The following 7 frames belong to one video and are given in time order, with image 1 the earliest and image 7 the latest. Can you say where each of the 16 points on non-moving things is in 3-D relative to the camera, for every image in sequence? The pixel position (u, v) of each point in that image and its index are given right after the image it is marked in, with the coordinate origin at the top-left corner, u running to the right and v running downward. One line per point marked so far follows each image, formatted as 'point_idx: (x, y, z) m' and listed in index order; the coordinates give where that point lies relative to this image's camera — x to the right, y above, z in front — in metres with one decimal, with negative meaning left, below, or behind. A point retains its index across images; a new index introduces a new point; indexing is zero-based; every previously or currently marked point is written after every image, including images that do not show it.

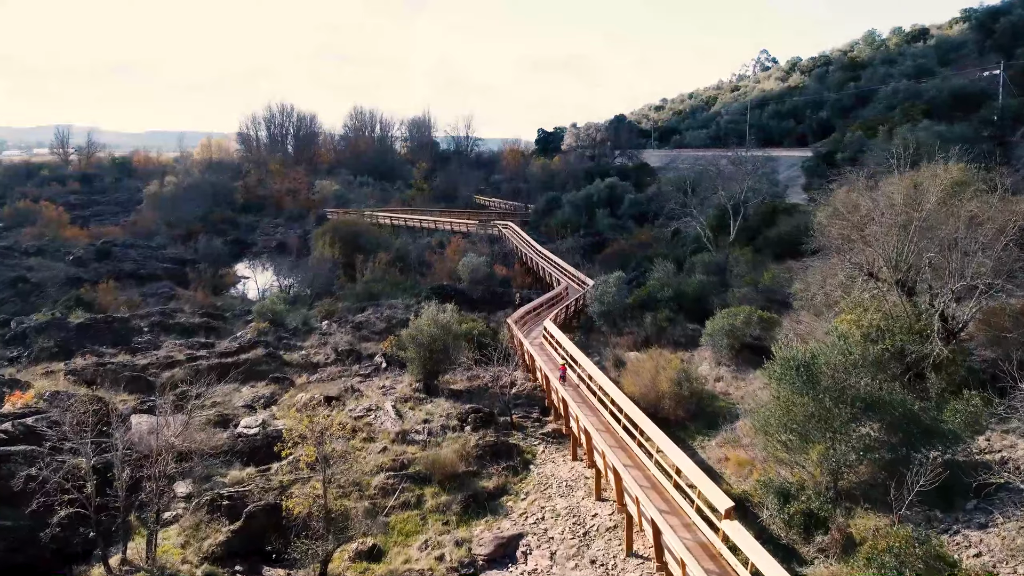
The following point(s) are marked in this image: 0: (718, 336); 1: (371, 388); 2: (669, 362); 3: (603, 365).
0: (+3.2, -0.8, +17.5) m
1: (-2.2, -1.6, +17.7) m
2: (+2.4, -1.1, +17.0) m
3: (+1.5, -1.3, +18.4) m
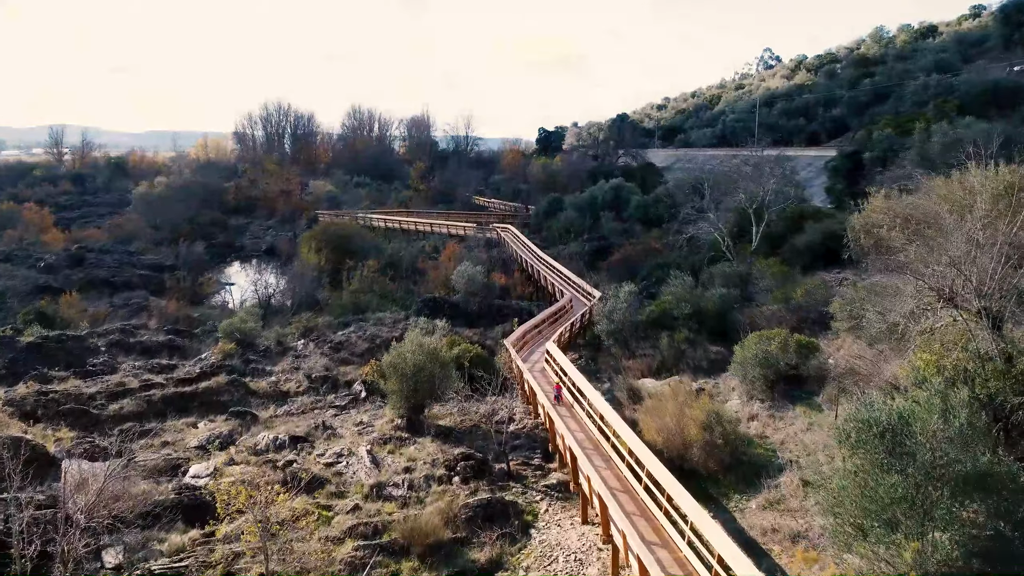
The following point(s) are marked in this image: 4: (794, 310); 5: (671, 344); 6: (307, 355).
0: (+3.2, -1.0, +15.1) m
1: (-2.2, -1.9, +15.3) m
2: (+2.4, -1.4, +14.6) m
3: (+1.4, -1.5, +15.9) m
4: (+4.5, -0.3, +18.0) m
5: (+2.6, -0.9, +18.4) m
6: (-3.5, -1.1, +19.2) m
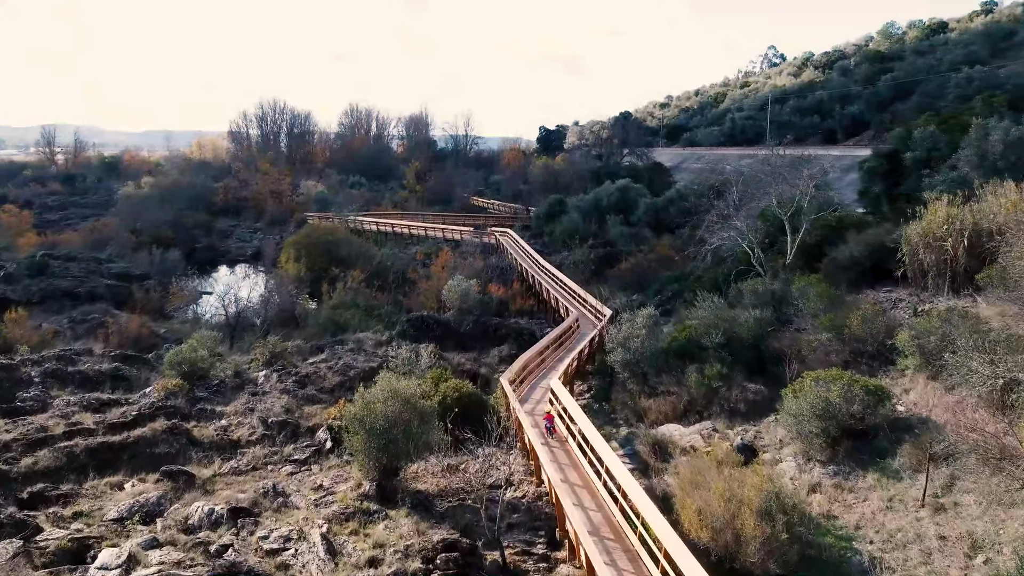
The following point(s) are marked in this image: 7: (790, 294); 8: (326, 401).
0: (+3.1, -1.4, +12.1) m
1: (-2.3, -2.2, +12.3) m
2: (+2.3, -1.8, +11.6) m
3: (+1.4, -1.9, +13.0) m
4: (+4.5, -0.7, +15.0) m
5: (+2.6, -1.2, +15.4) m
6: (-3.6, -1.5, +16.2) m
7: (+4.5, -0.1, +18.3) m
8: (-2.6, -1.6, +15.7) m
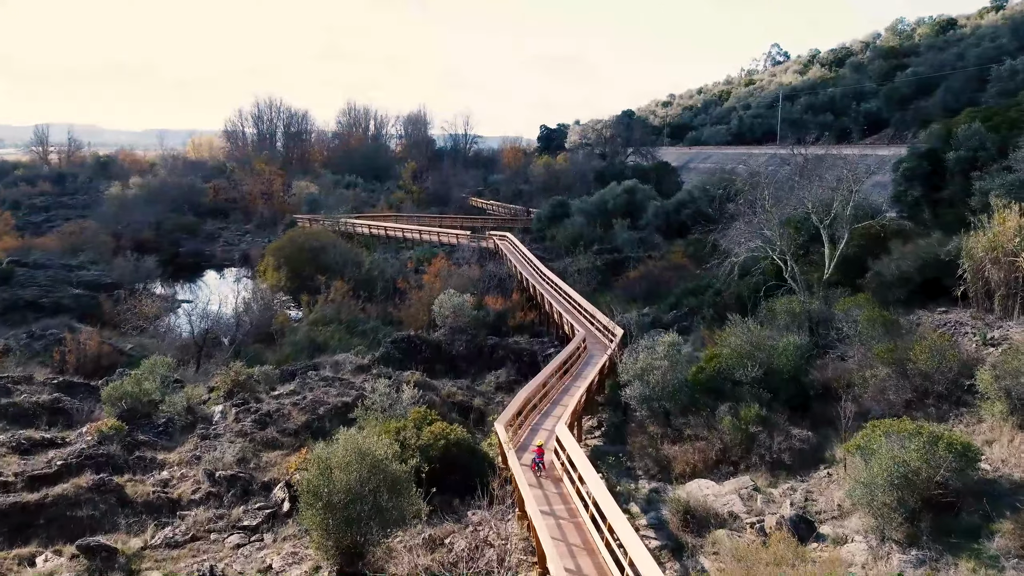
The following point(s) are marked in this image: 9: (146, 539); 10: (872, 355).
0: (+3.1, -1.7, +9.6) m
1: (-2.3, -2.5, +9.9) m
2: (+2.3, -2.1, +9.2) m
3: (+1.4, -2.2, +10.5) m
4: (+4.5, -1.0, +12.5) m
5: (+2.5, -1.5, +12.9) m
6: (-3.6, -1.8, +13.8) m
7: (+4.5, -0.4, +15.9) m
8: (-2.6, -1.9, +13.3) m
9: (-3.5, -2.4, +10.9) m
10: (+4.3, -0.8, +13.4) m
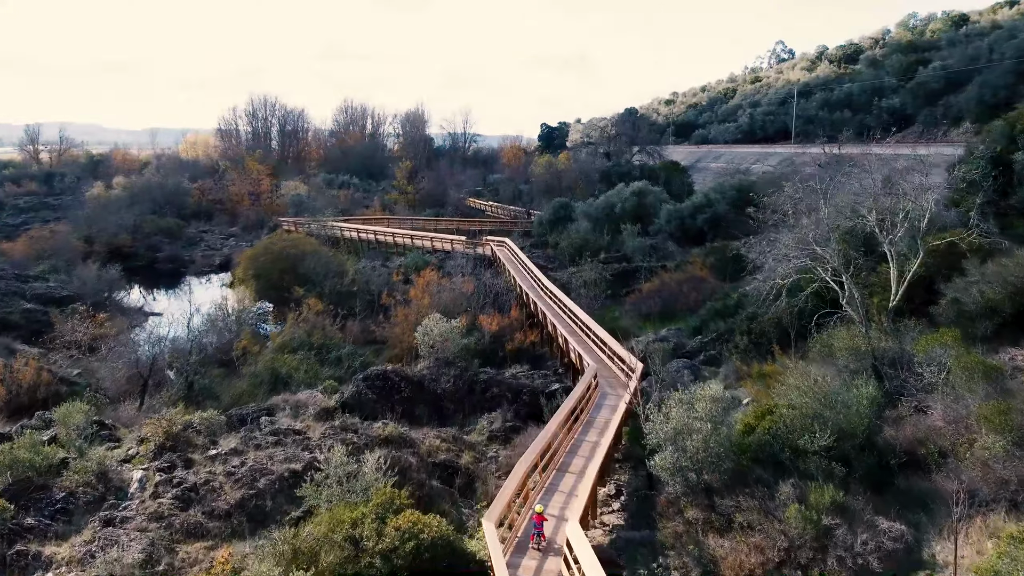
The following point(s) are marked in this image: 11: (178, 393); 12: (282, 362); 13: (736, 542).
0: (+3.1, -2.1, +6.5) m
1: (-2.3, -2.9, +6.8) m
2: (+2.3, -2.4, +6.1) m
3: (+1.3, -2.6, +7.4) m
4: (+4.4, -1.4, +9.4) m
5: (+2.5, -1.9, +9.9) m
6: (-3.6, -2.1, +10.7) m
7: (+4.5, -0.8, +12.8) m
8: (-2.7, -2.2, +10.2) m
9: (-3.6, -2.8, +7.8) m
10: (+4.3, -1.2, +10.3) m
11: (-5.3, -1.6, +17.9) m
12: (-3.8, -1.3, +18.7) m
13: (+1.9, -2.2, +9.6) m
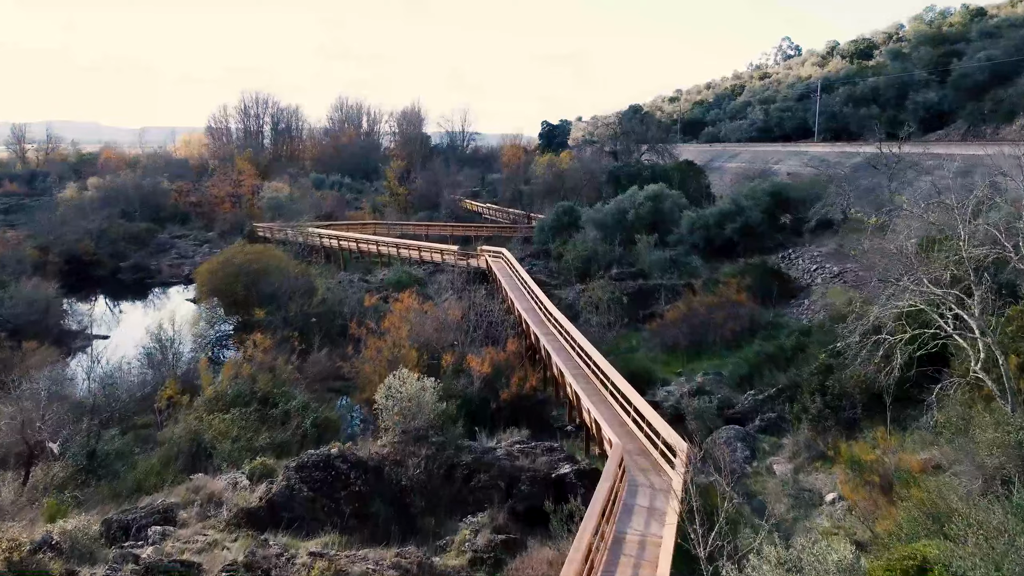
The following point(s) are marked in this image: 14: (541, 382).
0: (+3.0, -2.6, +2.3) m
1: (-2.4, -3.4, +2.6) m
2: (+2.2, -3.0, +1.9) m
3: (+1.3, -3.1, +3.2) m
4: (+4.3, -1.9, +5.2) m
5: (+2.4, -2.4, +5.6) m
6: (-3.7, -2.7, +6.5) m
7: (+4.4, -1.3, +8.5) m
8: (-2.7, -2.7, +5.9) m
9: (-3.6, -3.3, +3.6) m
10: (+4.2, -1.7, +6.1) m
11: (-5.4, -2.1, +13.7) m
12: (-3.9, -1.8, +14.4) m
13: (+1.8, -2.7, +5.3) m
14: (+0.4, -1.5, +18.1) m
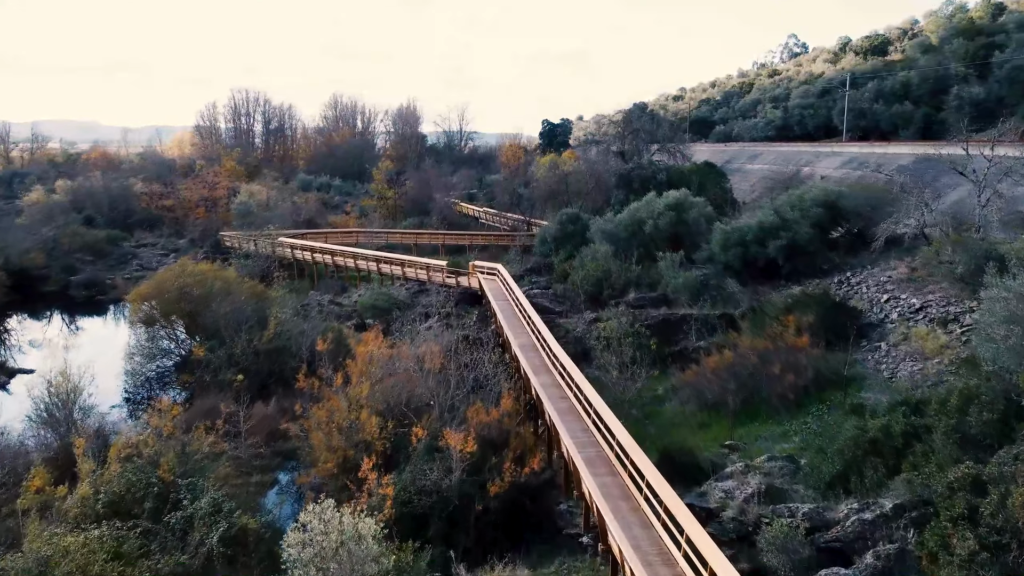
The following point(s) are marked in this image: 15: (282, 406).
0: (+2.9, -3.1, -2.1) m
1: (-2.5, -4.0, -1.8) m
2: (+2.1, -3.5, -2.5) m
3: (+1.2, -3.6, -1.2) m
4: (+4.3, -2.4, +0.8) m
5: (+2.4, -3.0, +1.2) m
6: (-3.8, -3.2, +2.1) m
7: (+4.3, -1.9, +4.1) m
8: (-2.8, -3.3, +1.5) m
9: (-3.7, -3.9, -0.8) m
10: (+4.1, -2.3, +1.7) m
11: (-5.5, -2.7, +9.3) m
12: (-3.9, -2.3, +10.0) m
13: (+1.8, -3.3, +0.9) m
14: (+0.4, -2.1, +13.7) m
15: (-3.5, -1.6, +17.2) m
